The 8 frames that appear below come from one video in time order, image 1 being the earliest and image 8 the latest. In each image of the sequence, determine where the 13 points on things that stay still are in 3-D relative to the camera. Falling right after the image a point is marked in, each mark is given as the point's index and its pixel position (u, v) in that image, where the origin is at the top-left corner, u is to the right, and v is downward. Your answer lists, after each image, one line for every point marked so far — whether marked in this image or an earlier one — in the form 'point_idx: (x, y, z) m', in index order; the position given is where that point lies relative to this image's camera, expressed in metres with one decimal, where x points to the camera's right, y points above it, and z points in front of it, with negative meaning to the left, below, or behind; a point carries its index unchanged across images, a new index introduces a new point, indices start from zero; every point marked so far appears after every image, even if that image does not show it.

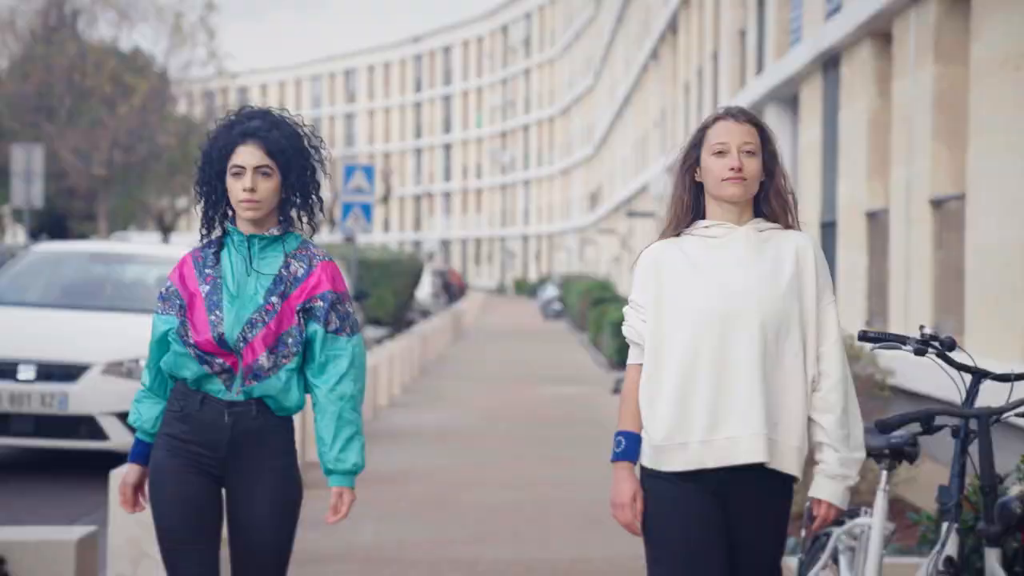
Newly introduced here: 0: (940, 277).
0: (+3.3, +0.1, +9.6) m
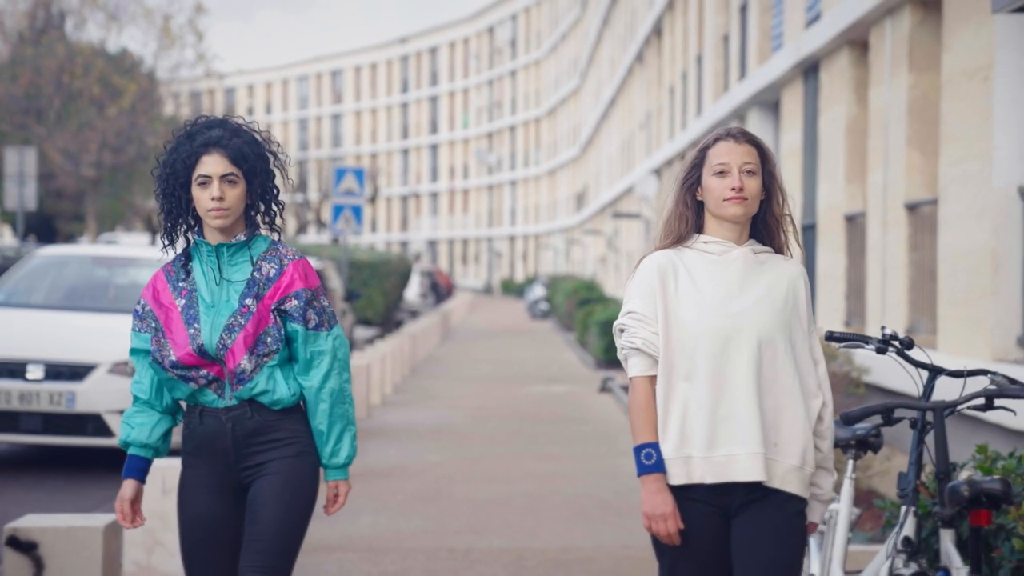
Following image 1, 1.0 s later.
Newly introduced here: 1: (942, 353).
0: (+3.2, +0.1, +9.9) m
1: (+3.1, -0.5, +9.0) m
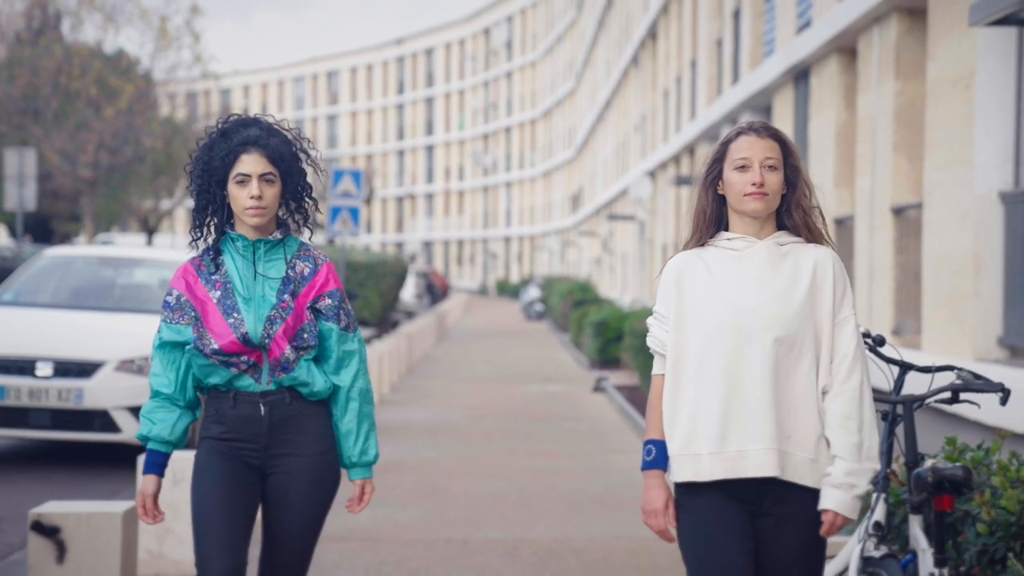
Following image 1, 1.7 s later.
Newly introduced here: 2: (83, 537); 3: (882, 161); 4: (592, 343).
0: (+3.1, +0.1, +10.2) m
1: (+3.1, -0.5, +9.3) m
2: (-1.6, -0.9, +4.7) m
3: (+3.1, +1.0, +10.4) m
4: (+1.2, -0.9, +19.6) m
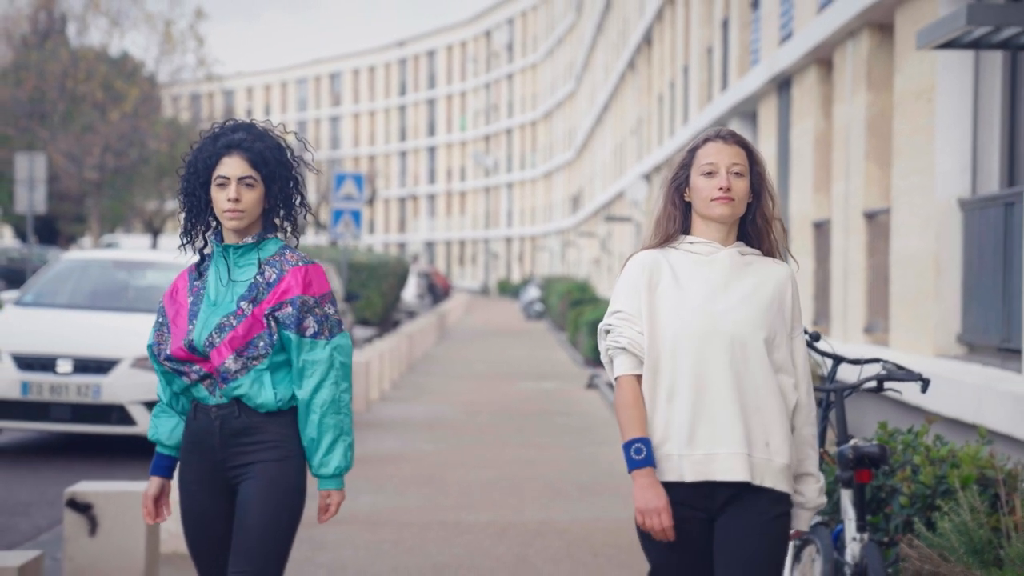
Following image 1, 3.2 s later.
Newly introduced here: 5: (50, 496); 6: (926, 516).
0: (+3.1, +0.1, +10.8) m
1: (+3.0, -0.5, +9.8) m
2: (-1.7, -1.0, +5.3) m
3: (+3.0, +1.0, +10.9) m
4: (+1.2, -0.9, +20.2) m
5: (-2.9, -1.3, +7.8) m
6: (+1.5, -0.8, +4.6) m
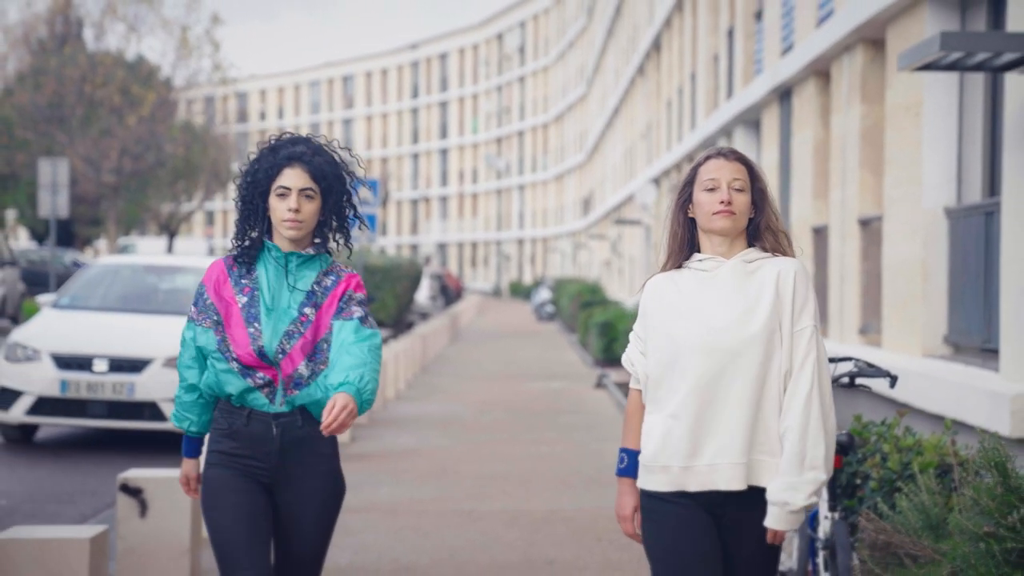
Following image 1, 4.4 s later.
0: (+3.2, 0.0, +11.3) m
1: (+3.1, -0.5, +10.4) m
2: (-1.7, -1.0, +5.9) m
3: (+3.1, +1.0, +11.4) m
4: (+1.4, -0.9, +20.7) m
5: (-2.8, -1.3, +8.3) m
6: (+1.5, -0.9, +5.1) m
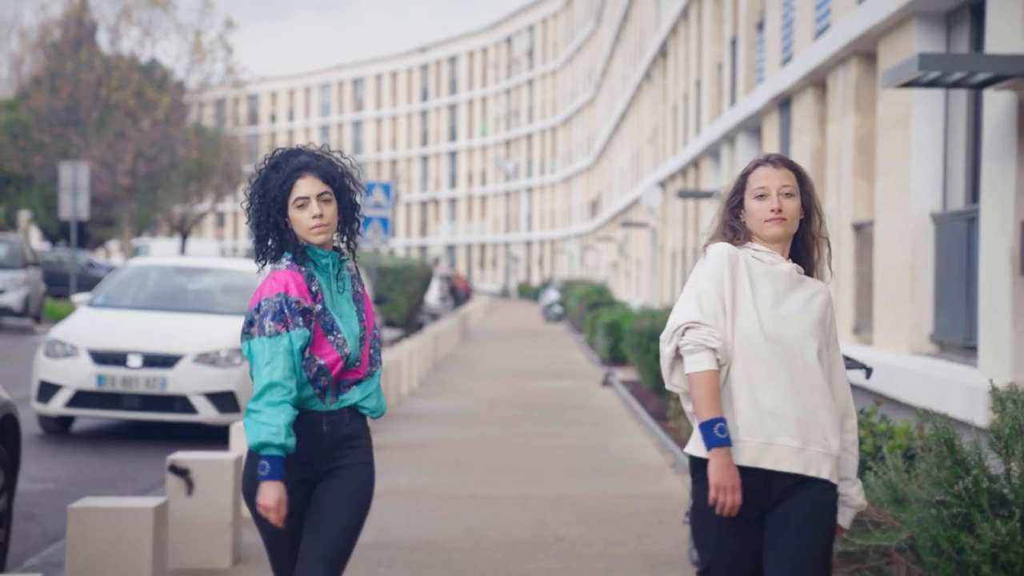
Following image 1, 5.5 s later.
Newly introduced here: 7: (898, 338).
0: (+3.3, 0.0, +11.8) m
1: (+3.2, -0.5, +10.9) m
2: (-1.6, -1.0, +6.5) m
3: (+3.2, +1.0, +12.0) m
4: (+1.5, -0.9, +21.3) m
5: (-2.7, -1.3, +8.9) m
6: (+1.6, -0.9, +5.7) m
7: (+3.2, -0.4, +10.4) m
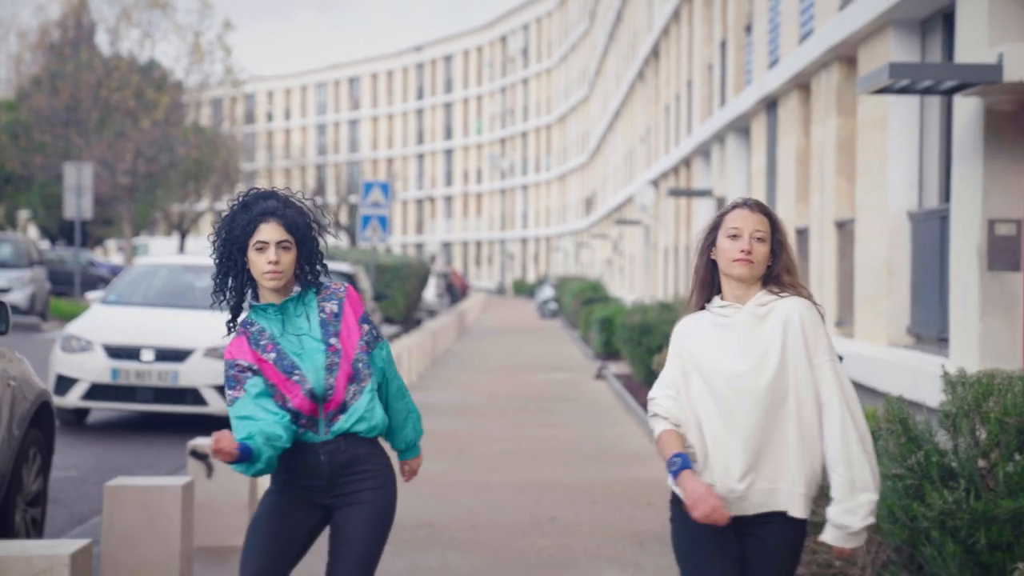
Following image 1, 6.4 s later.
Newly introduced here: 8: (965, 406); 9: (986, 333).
0: (+3.2, +0.1, +12.3) m
1: (+3.1, -0.5, +11.4) m
2: (-1.6, -1.0, +6.9) m
3: (+3.2, +1.0, +12.5) m
4: (+1.5, -0.9, +21.8) m
5: (-2.8, -1.3, +9.4) m
6: (+1.6, -0.8, +6.2) m
7: (+3.2, -0.4, +10.9) m
8: (+1.7, -0.4, +4.6) m
9: (+3.2, -0.3, +8.4) m
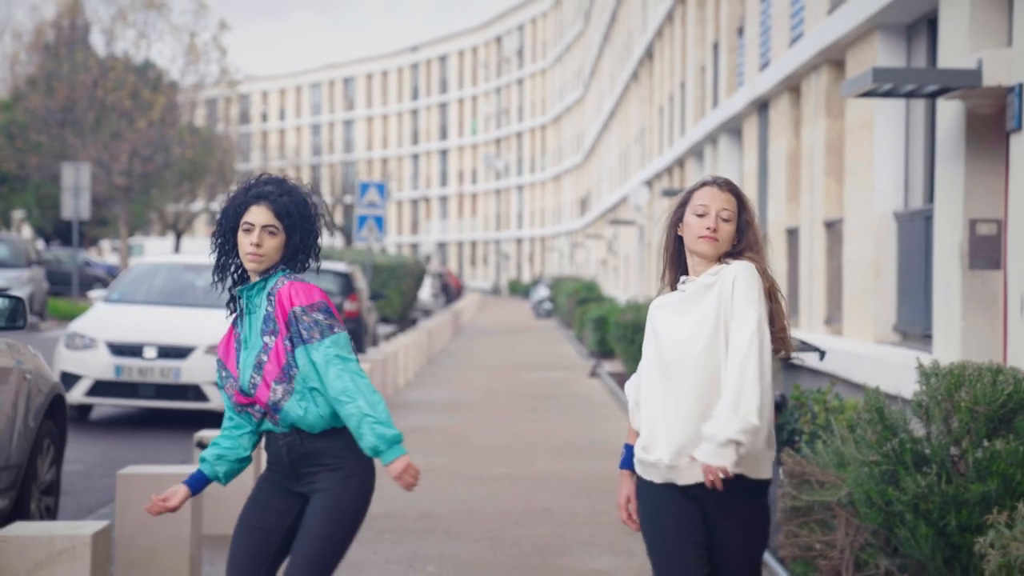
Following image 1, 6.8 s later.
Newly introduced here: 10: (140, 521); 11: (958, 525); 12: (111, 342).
0: (+3.2, +0.1, +12.6) m
1: (+3.1, -0.5, +11.7) m
2: (-1.6, -1.0, +7.2) m
3: (+3.1, +1.1, +12.7) m
4: (+1.4, -0.9, +22.0) m
5: (-2.8, -1.3, +9.6) m
6: (+1.6, -0.8, +6.4) m
7: (+3.1, -0.4, +11.2) m
8: (+1.6, -0.4, +4.8) m
9: (+3.1, -0.3, +8.7) m
10: (-1.8, -1.1, +5.9) m
11: (+1.6, -0.9, +4.6) m
12: (-3.6, -0.5, +11.2) m
